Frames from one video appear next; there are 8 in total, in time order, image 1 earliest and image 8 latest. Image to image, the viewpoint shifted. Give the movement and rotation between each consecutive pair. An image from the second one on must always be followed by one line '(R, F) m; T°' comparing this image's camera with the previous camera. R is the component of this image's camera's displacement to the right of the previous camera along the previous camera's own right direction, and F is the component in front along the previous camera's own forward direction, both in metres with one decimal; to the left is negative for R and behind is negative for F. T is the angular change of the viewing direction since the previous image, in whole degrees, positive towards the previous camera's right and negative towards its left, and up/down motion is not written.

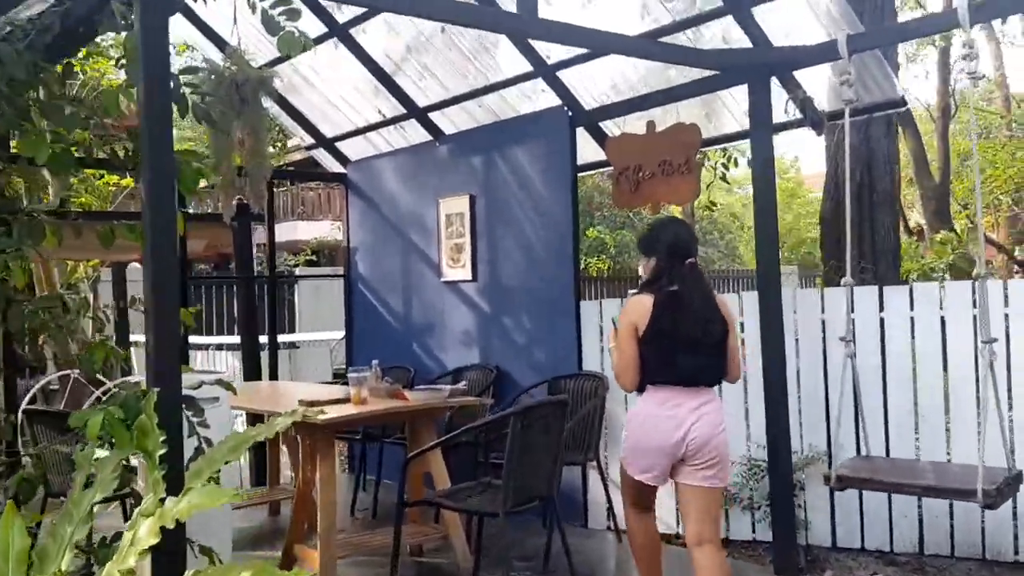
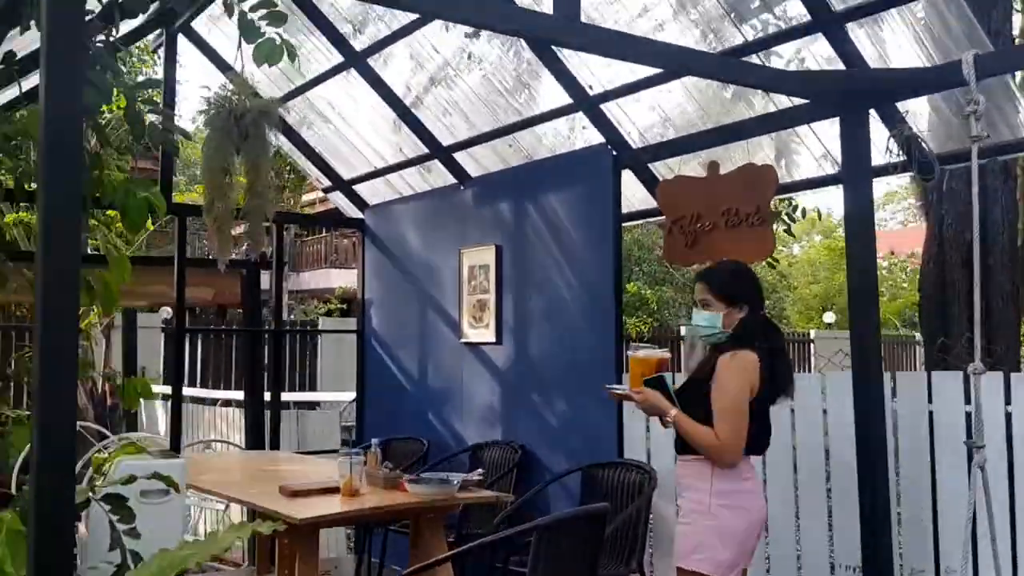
(0.0, +0.8) m; -3°
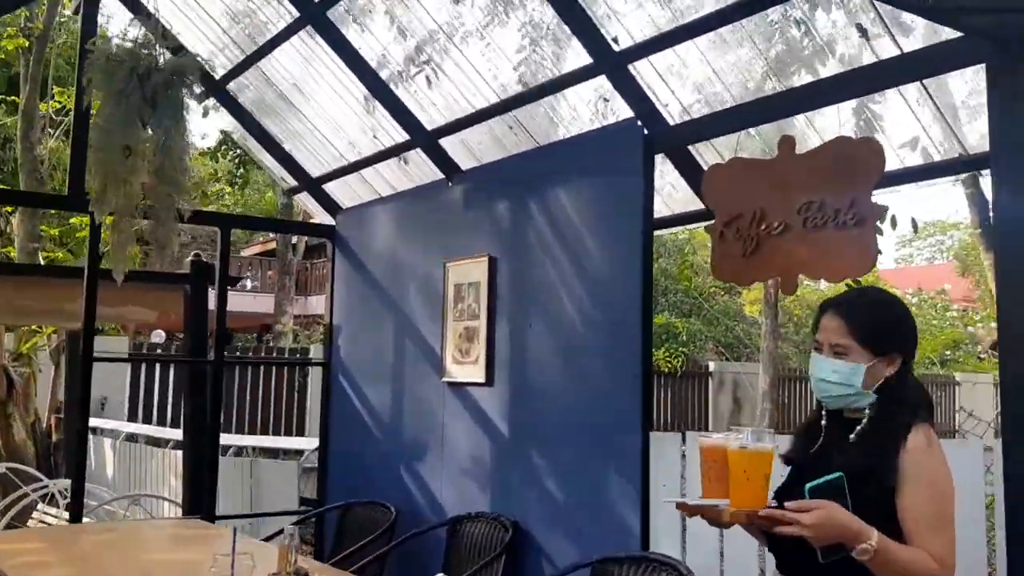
(+0.1, +1.2) m; -2°
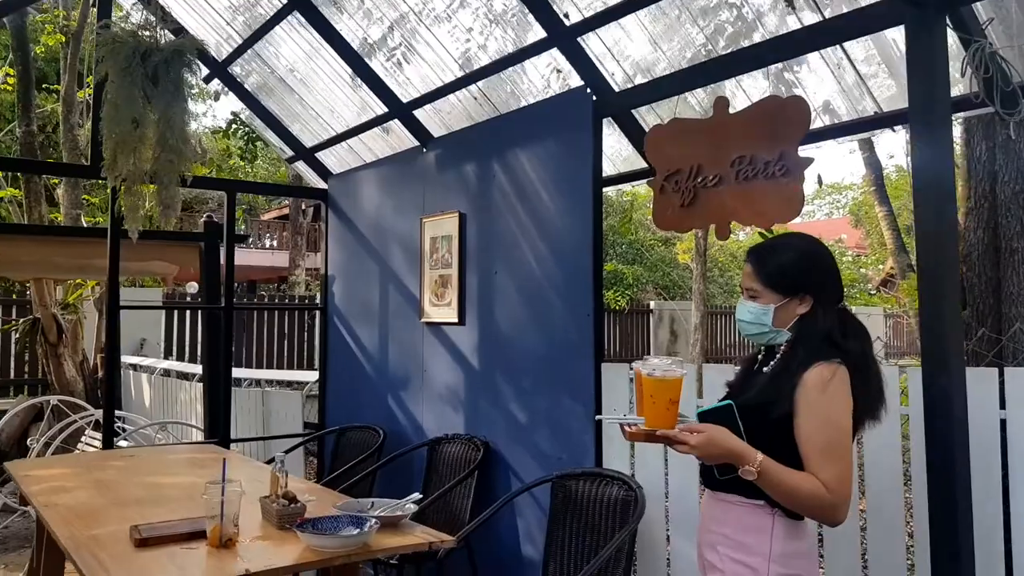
(+0.3, -0.4) m; -2°
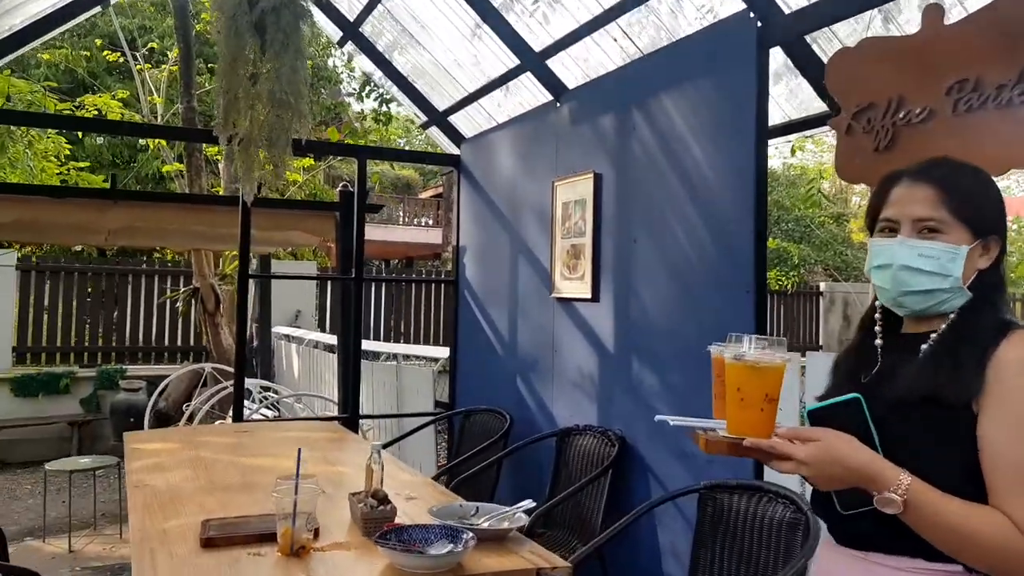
(+0.1, +0.5) m; -11°
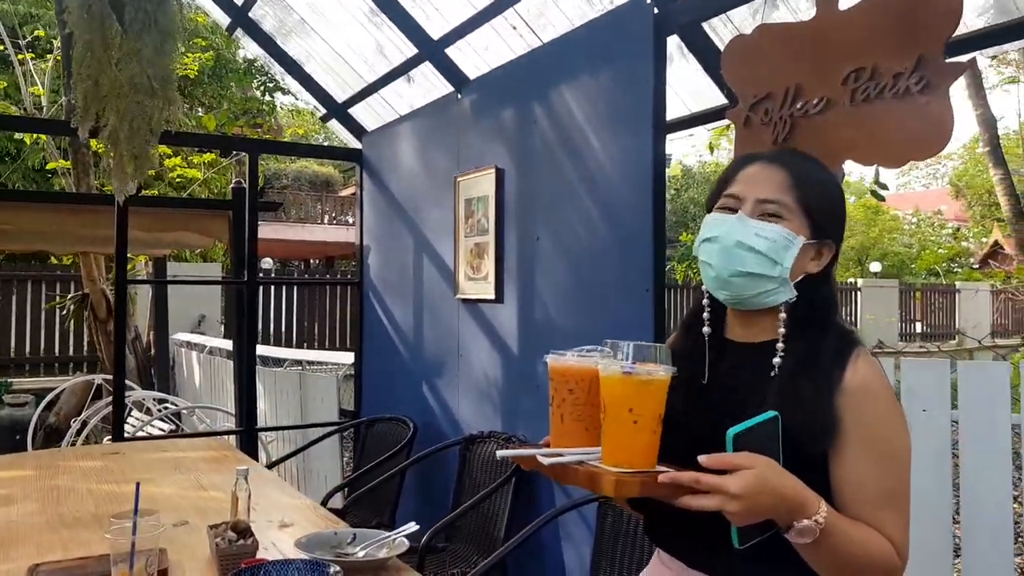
(+0.1, +0.2) m; +5°
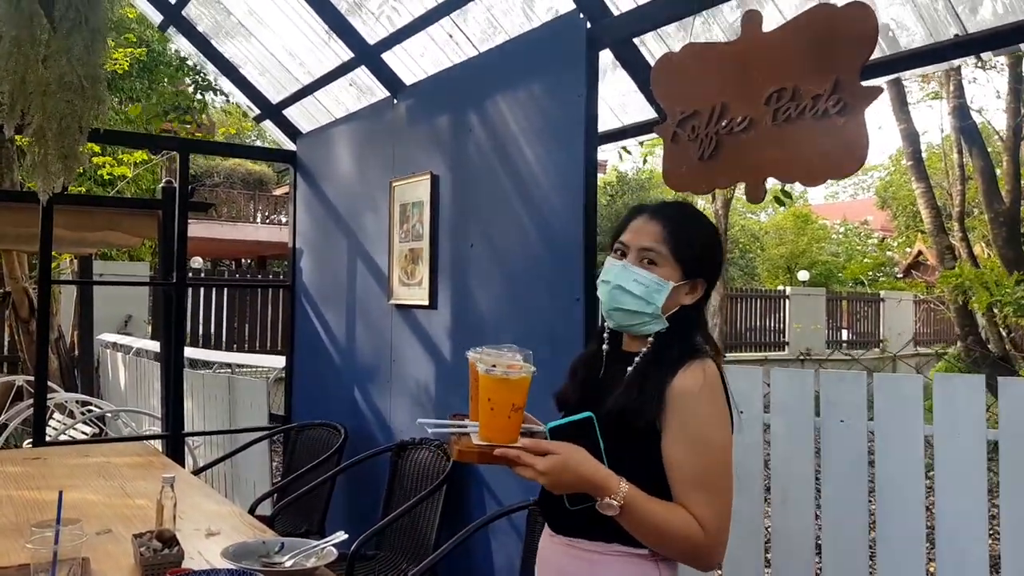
(0.0, 0.0) m; +4°
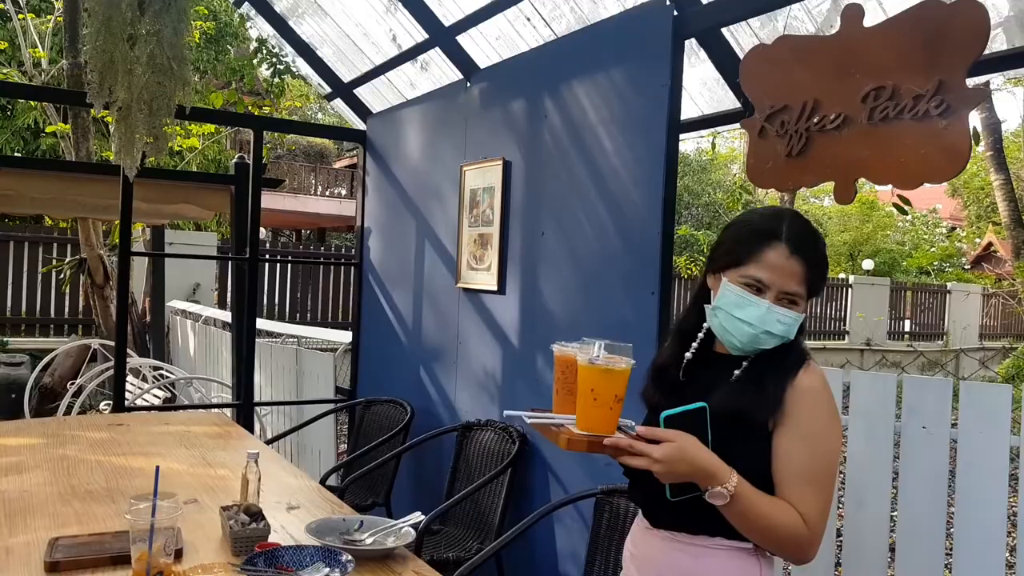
(-0.1, 0.0) m; -3°
